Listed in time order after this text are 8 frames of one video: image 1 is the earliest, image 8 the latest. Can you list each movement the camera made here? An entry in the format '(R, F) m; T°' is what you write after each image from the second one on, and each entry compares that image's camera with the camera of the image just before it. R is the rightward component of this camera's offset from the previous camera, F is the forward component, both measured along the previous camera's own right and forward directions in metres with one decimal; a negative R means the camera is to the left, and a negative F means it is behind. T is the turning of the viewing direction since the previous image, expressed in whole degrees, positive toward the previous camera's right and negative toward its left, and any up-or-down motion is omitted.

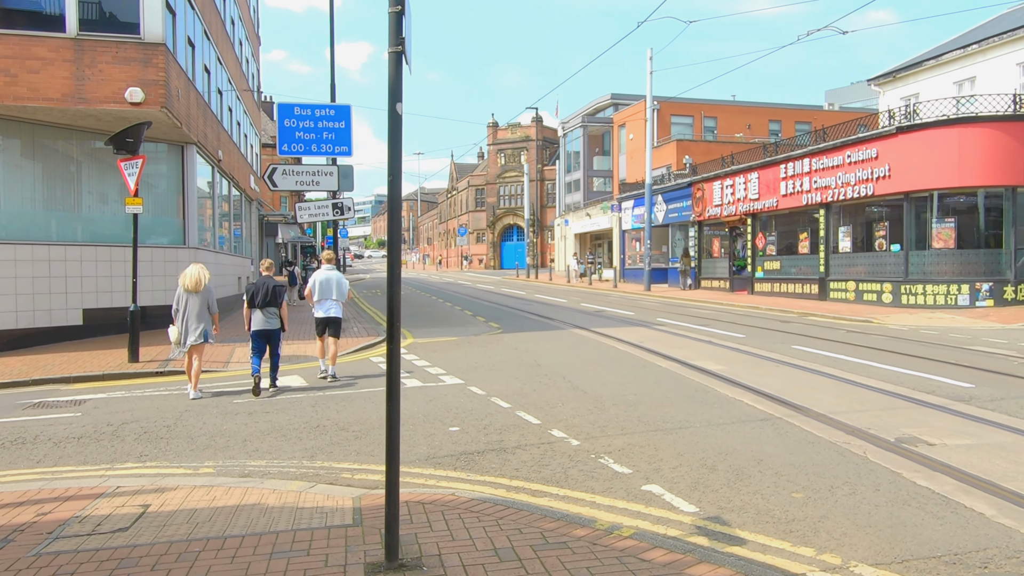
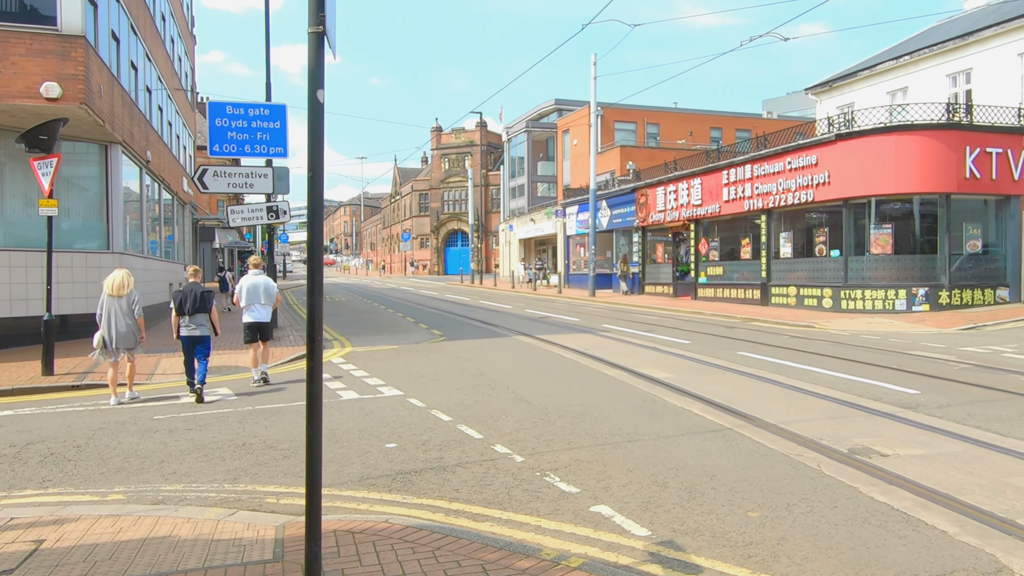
(0.0, +0.4) m; +4°
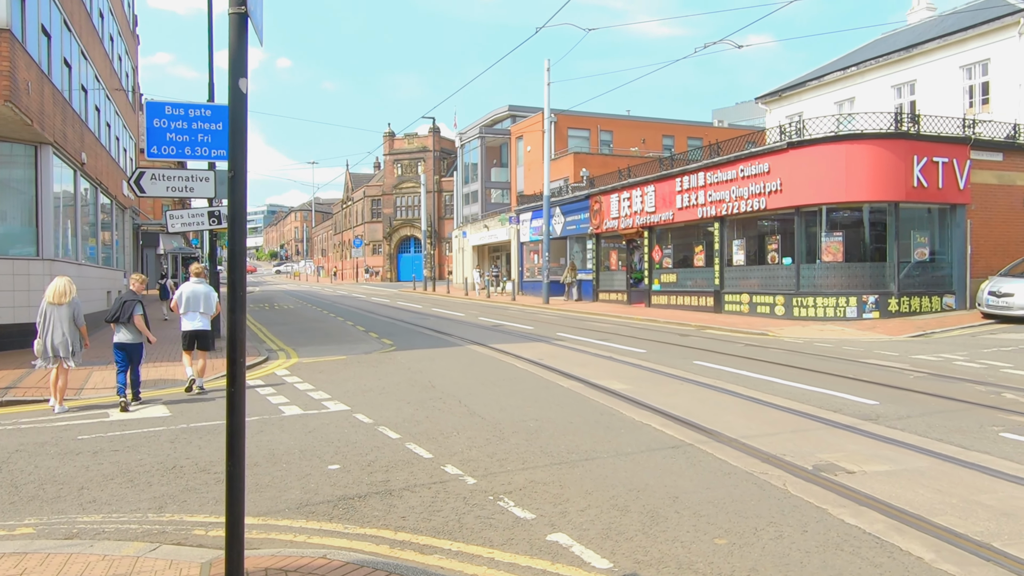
(0.0, +0.4) m; +3°
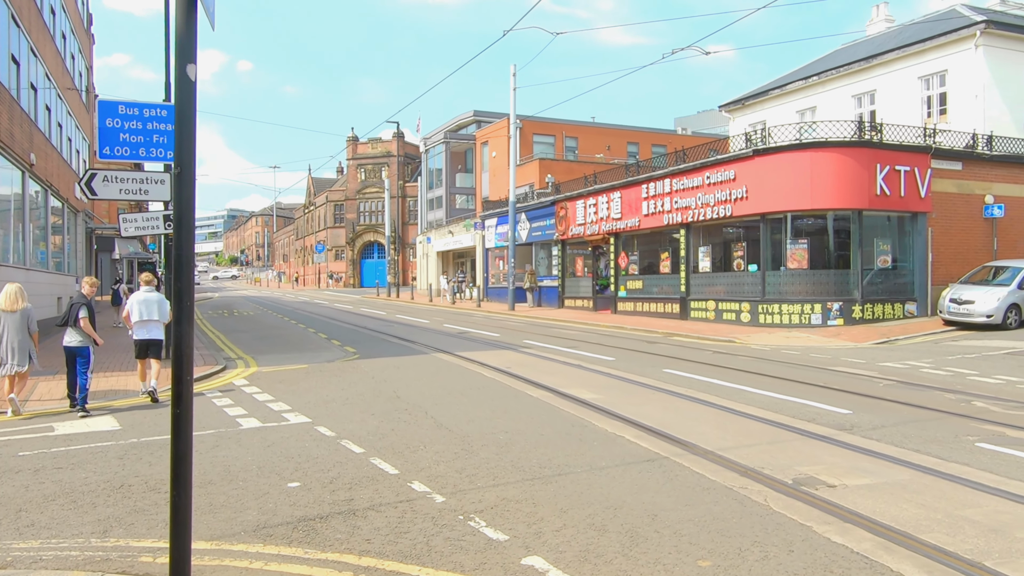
(-0.1, +0.3) m; +3°
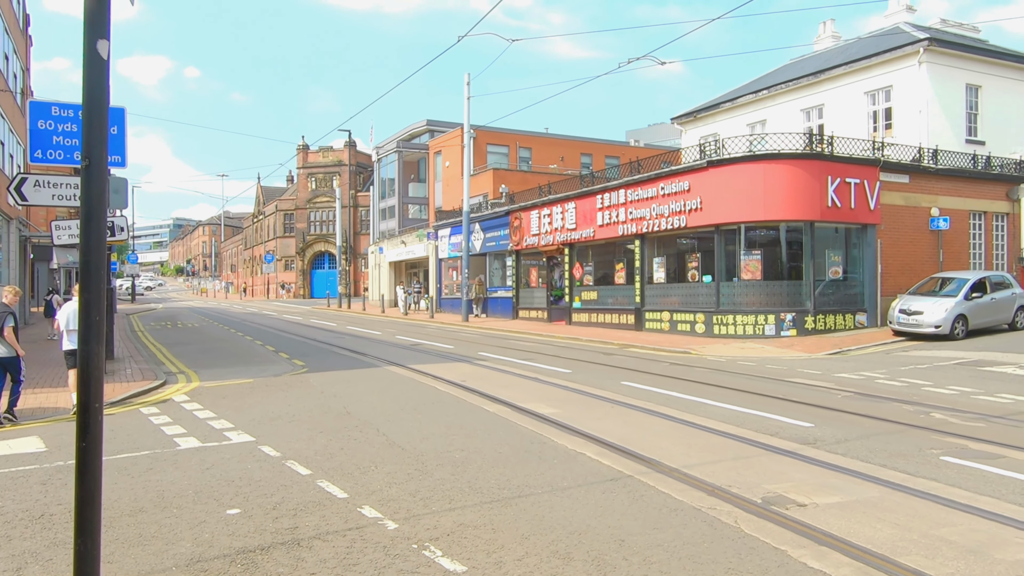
(0.0, +0.3) m; +3°
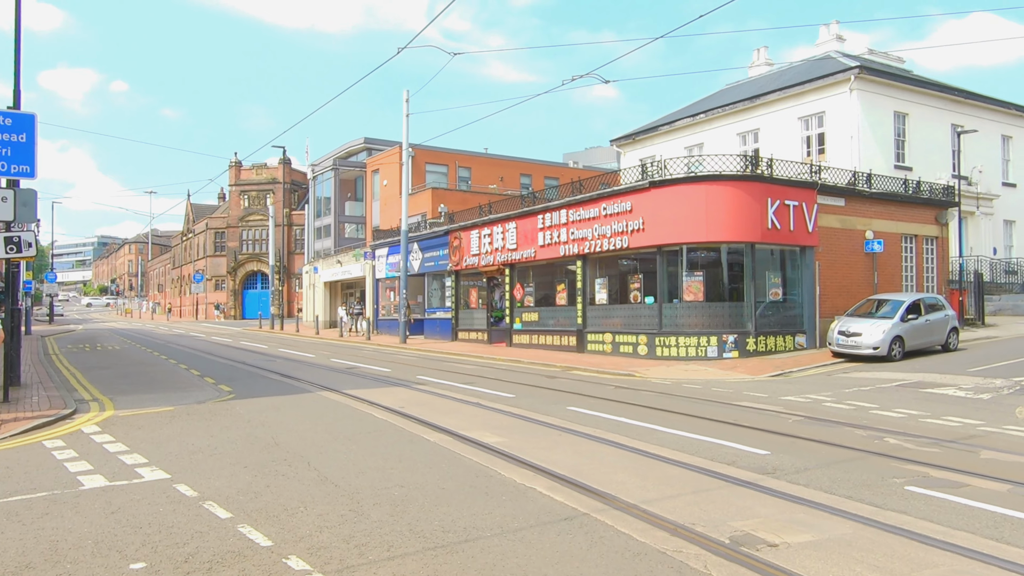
(-0.1, +0.5) m; +4°
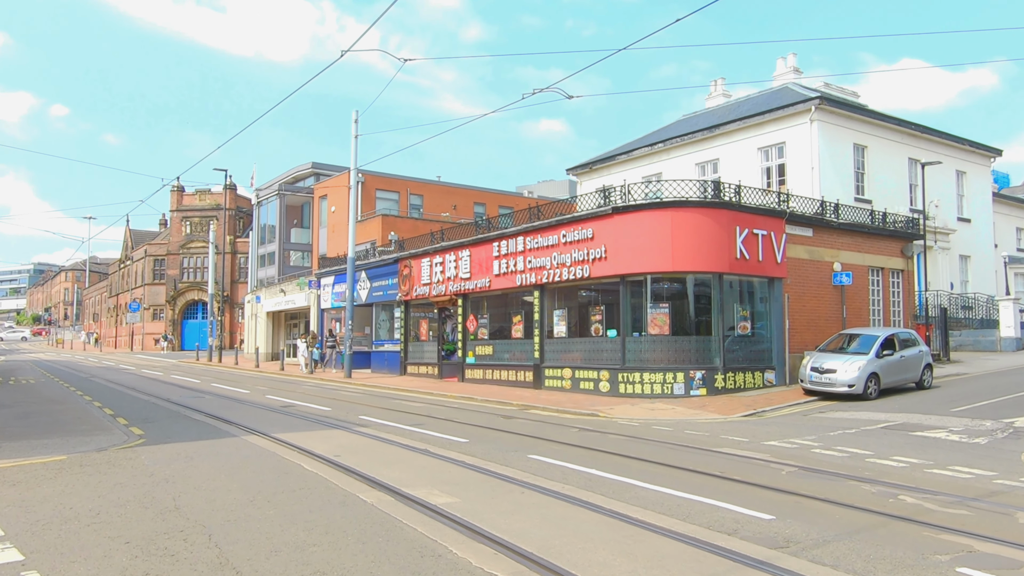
(0.0, +1.4) m; +3°
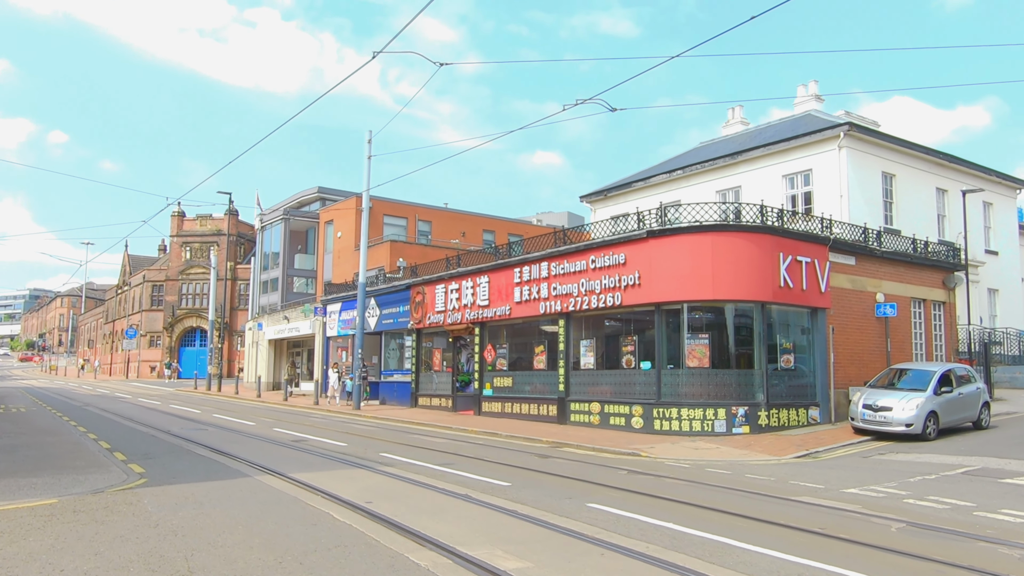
(-0.7, +1.2) m; 0°
